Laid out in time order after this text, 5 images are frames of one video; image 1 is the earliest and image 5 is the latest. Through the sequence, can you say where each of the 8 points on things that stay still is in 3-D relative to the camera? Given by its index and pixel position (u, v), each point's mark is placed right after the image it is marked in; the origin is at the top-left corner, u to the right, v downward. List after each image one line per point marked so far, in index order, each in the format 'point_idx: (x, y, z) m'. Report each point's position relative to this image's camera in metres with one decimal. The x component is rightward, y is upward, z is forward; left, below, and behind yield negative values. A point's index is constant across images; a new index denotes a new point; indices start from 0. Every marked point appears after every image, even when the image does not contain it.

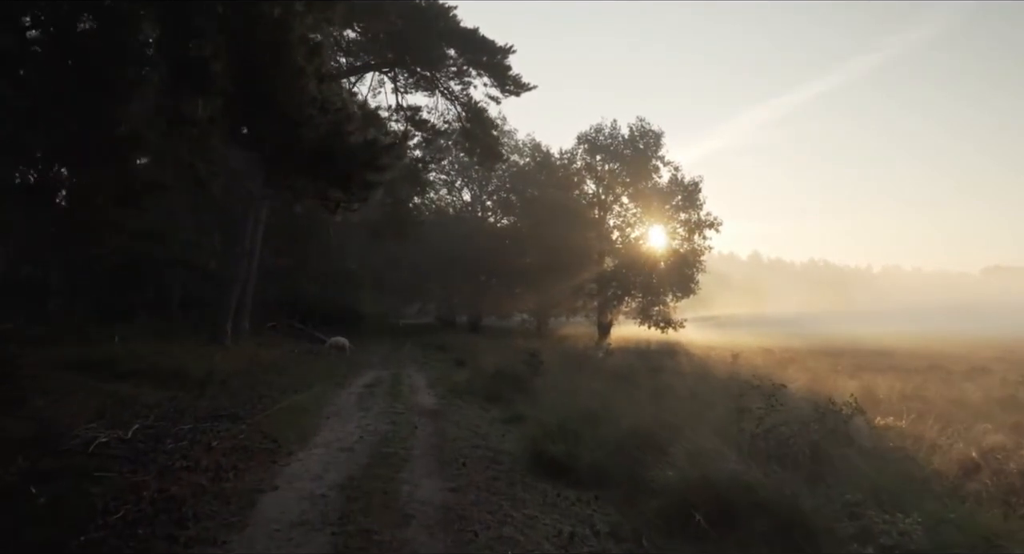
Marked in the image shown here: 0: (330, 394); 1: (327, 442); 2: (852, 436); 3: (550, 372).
0: (-3.8, -2.5, +16.3) m
1: (-2.6, -2.3, +10.9) m
2: (+4.4, -2.0, +9.8) m
3: (+1.0, -2.4, +19.4) m
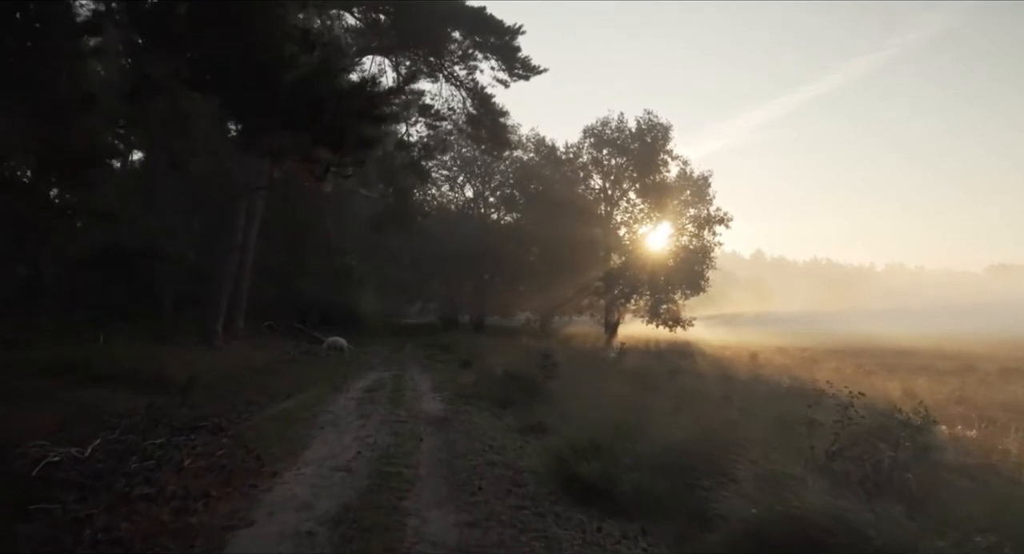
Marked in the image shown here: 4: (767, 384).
0: (-3.6, -2.3, +14.8) m
1: (-2.3, -2.2, +9.4) m
2: (+4.6, -1.9, +8.2) m
3: (+1.2, -2.2, +17.9) m
4: (+6.1, -2.5, +18.6) m
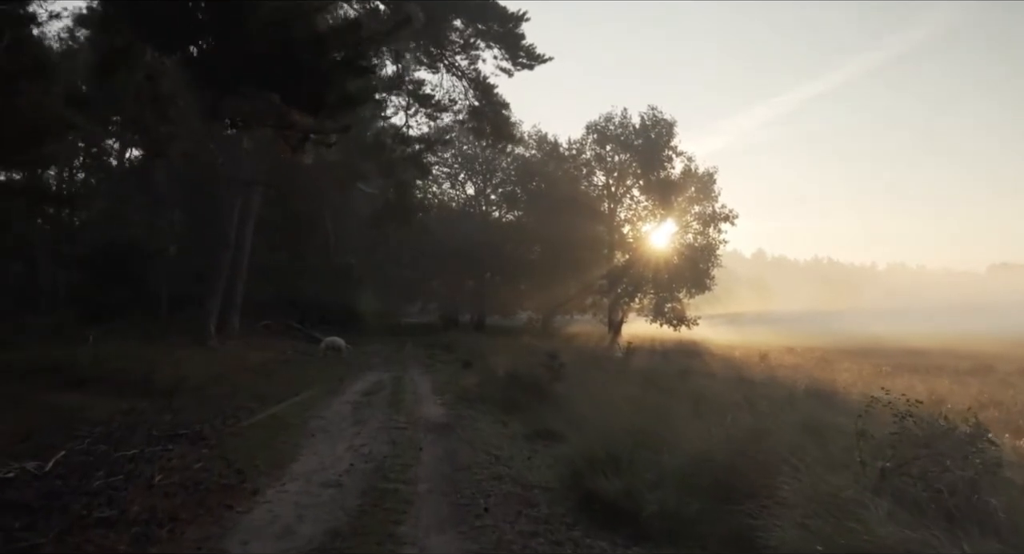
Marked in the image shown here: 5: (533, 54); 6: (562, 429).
0: (-3.5, -2.3, +13.9) m
1: (-2.2, -2.1, +8.5) m
2: (+4.7, -1.8, +7.3) m
3: (+1.3, -2.1, +17.0) m
4: (+6.2, -2.5, +17.7) m
5: (+0.5, +5.6, +19.5) m
6: (+0.7, -2.2, +11.3) m
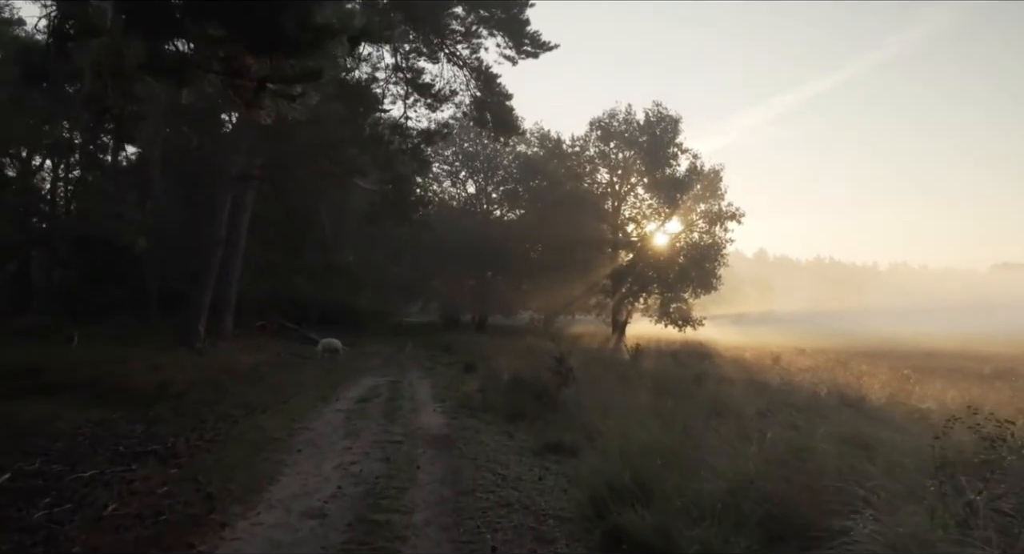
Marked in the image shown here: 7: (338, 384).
0: (-3.4, -2.2, +12.8) m
1: (-2.1, -2.1, +7.4) m
2: (+4.8, -1.8, +6.2) m
3: (+1.4, -2.1, +15.9) m
4: (+6.3, -2.4, +16.6) m
5: (+0.6, +5.7, +18.4) m
6: (+0.8, -2.2, +10.2) m
7: (-4.0, -2.4, +17.5) m
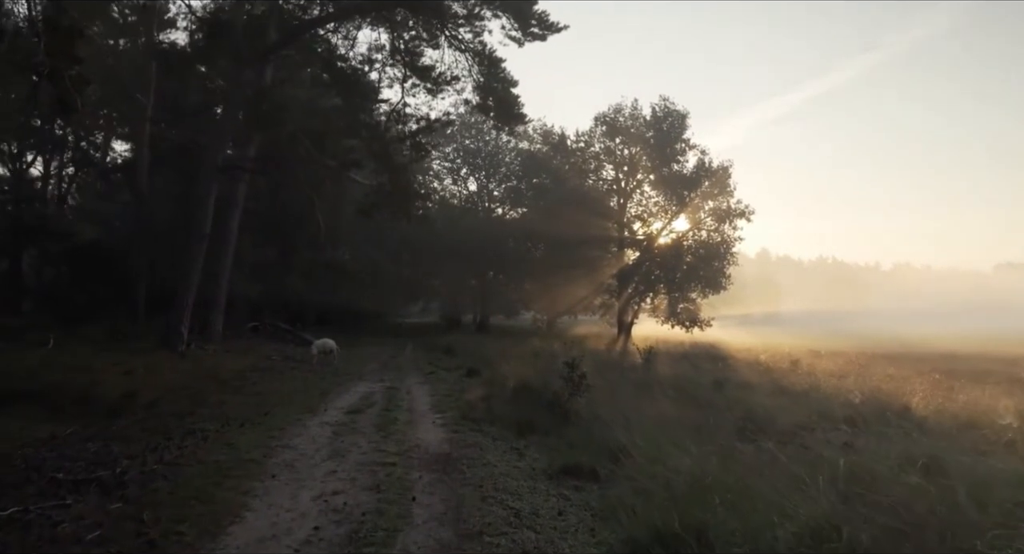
0: (-3.2, -2.2, +11.4) m
1: (-2.0, -2.1, +6.0) m
2: (+4.9, -1.8, +4.7) m
3: (+1.6, -2.1, +14.4) m
4: (+6.5, -2.4, +15.1) m
5: (+0.8, +5.7, +17.0) m
6: (+1.0, -2.1, +8.7) m
7: (-3.8, -2.4, +16.0) m
